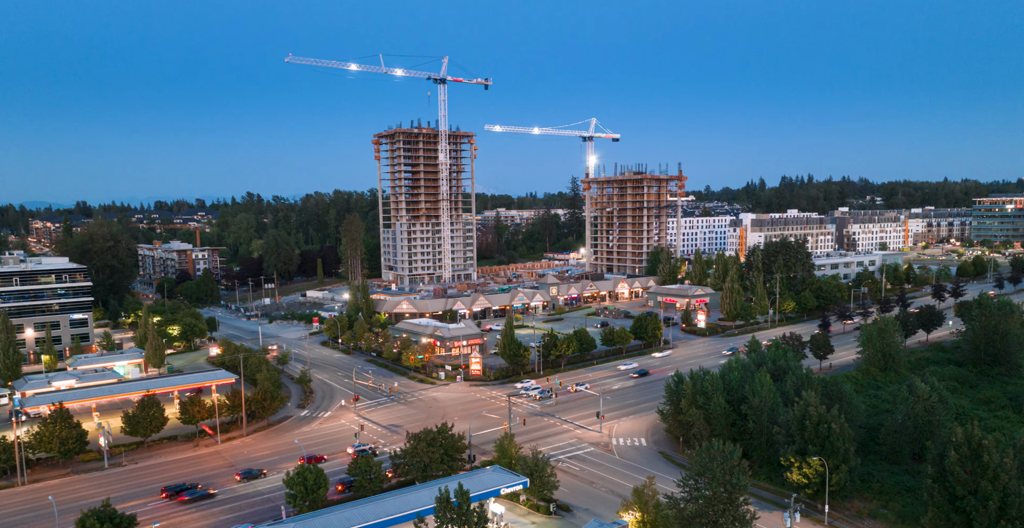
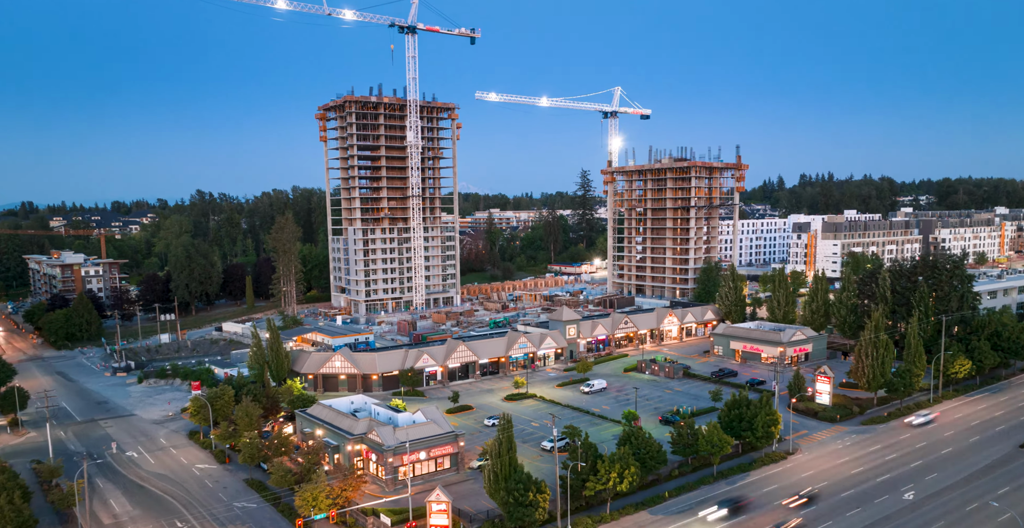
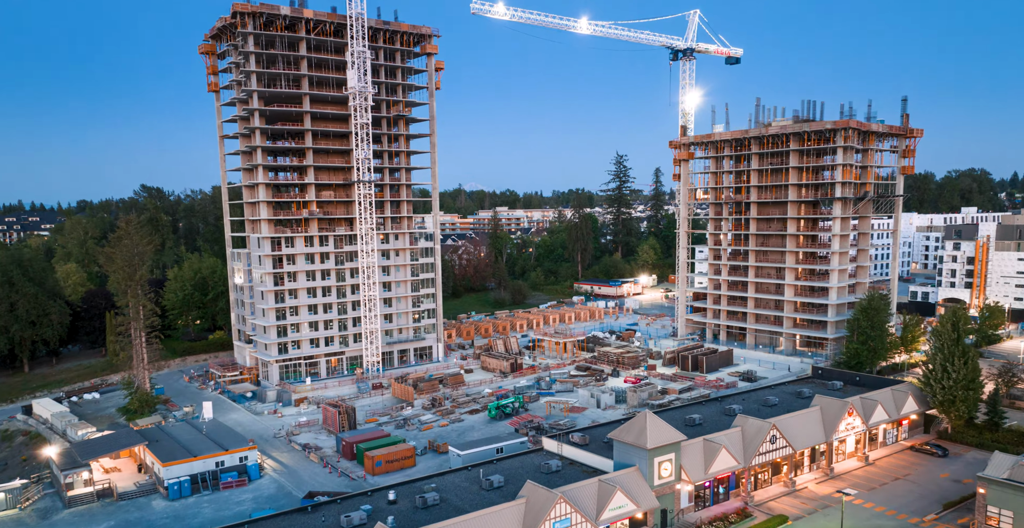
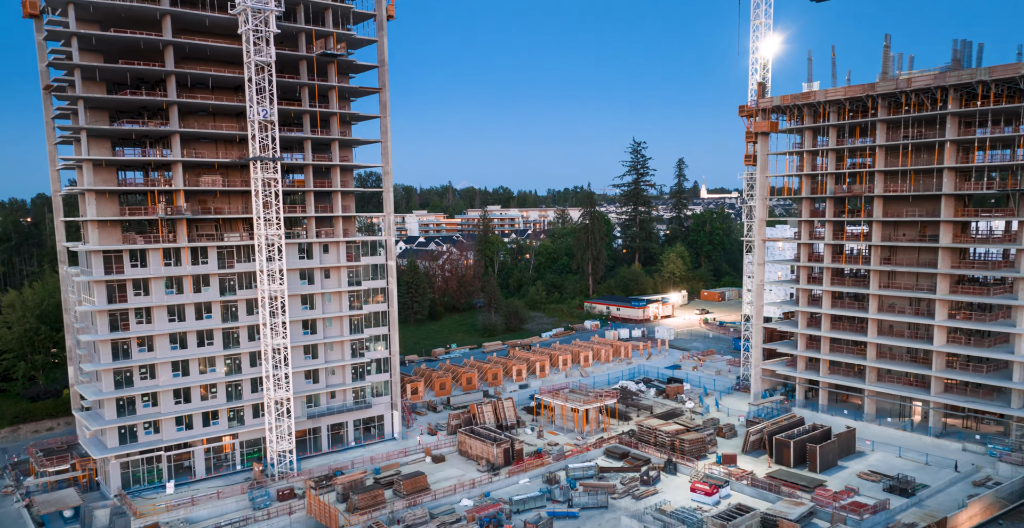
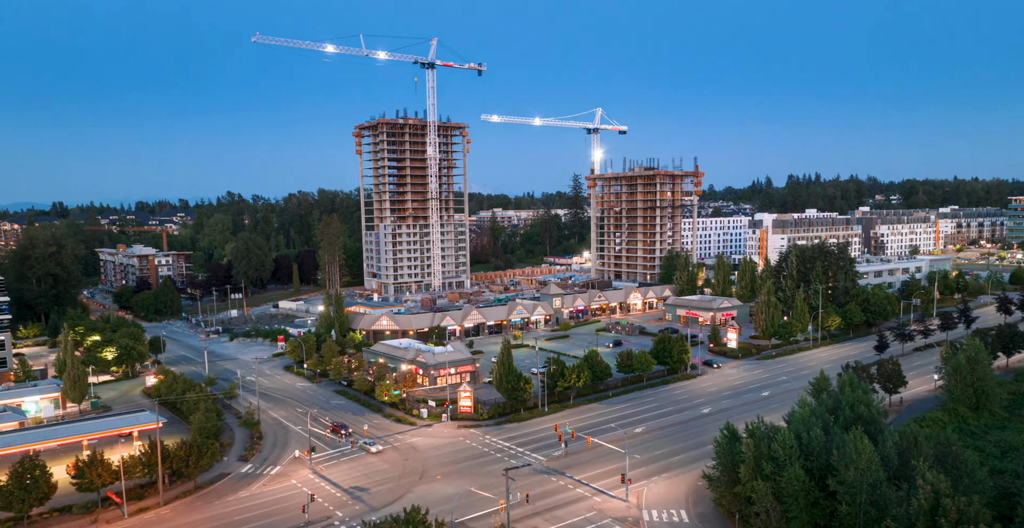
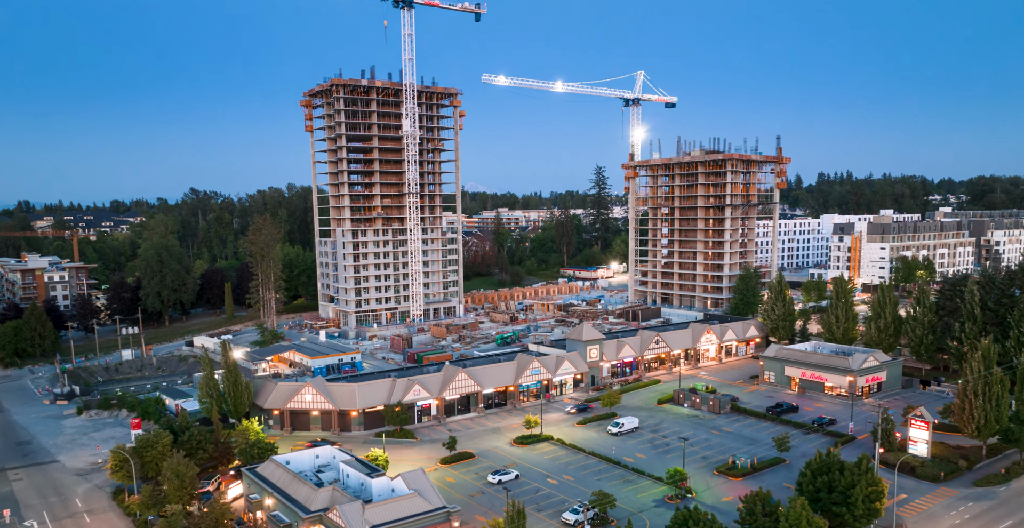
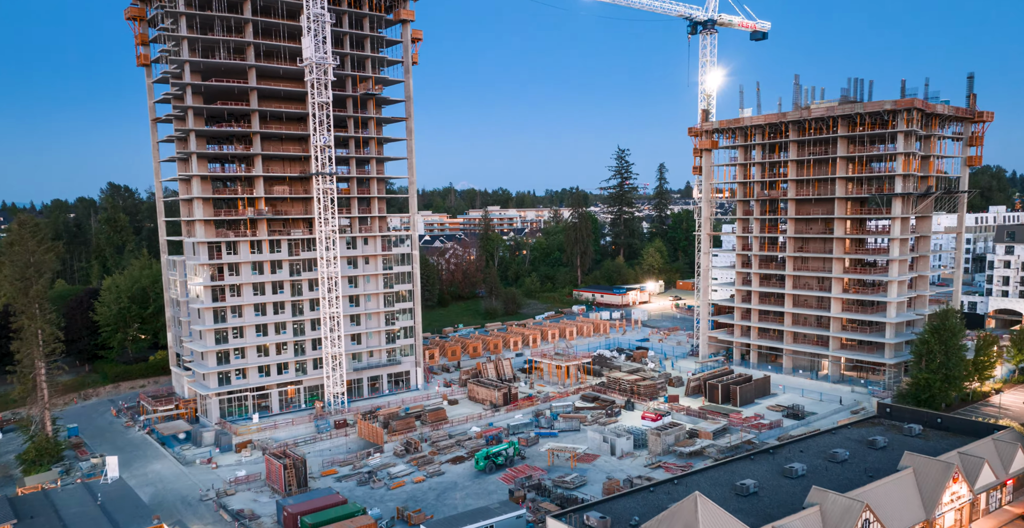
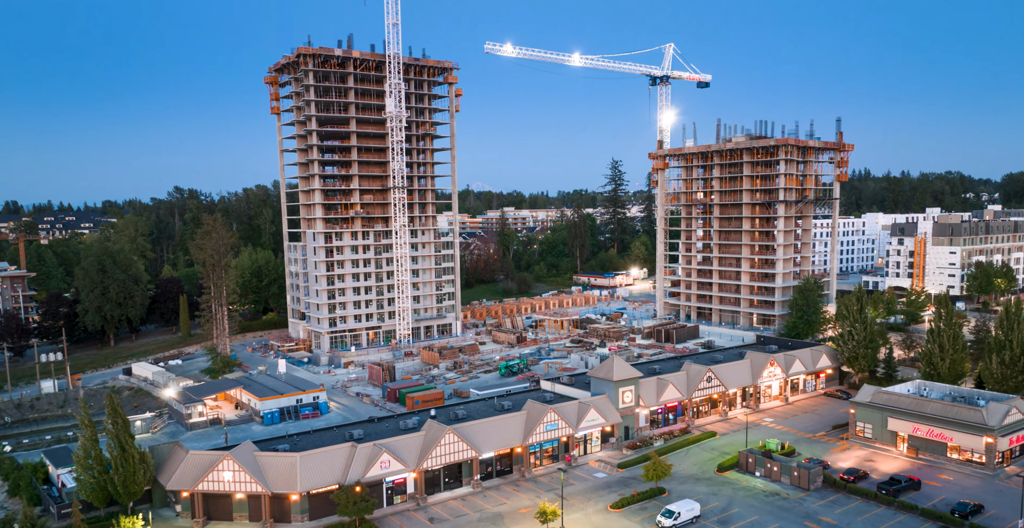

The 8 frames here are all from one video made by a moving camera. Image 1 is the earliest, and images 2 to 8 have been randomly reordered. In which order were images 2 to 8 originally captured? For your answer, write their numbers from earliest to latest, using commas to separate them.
5, 2, 6, 8, 3, 7, 4
